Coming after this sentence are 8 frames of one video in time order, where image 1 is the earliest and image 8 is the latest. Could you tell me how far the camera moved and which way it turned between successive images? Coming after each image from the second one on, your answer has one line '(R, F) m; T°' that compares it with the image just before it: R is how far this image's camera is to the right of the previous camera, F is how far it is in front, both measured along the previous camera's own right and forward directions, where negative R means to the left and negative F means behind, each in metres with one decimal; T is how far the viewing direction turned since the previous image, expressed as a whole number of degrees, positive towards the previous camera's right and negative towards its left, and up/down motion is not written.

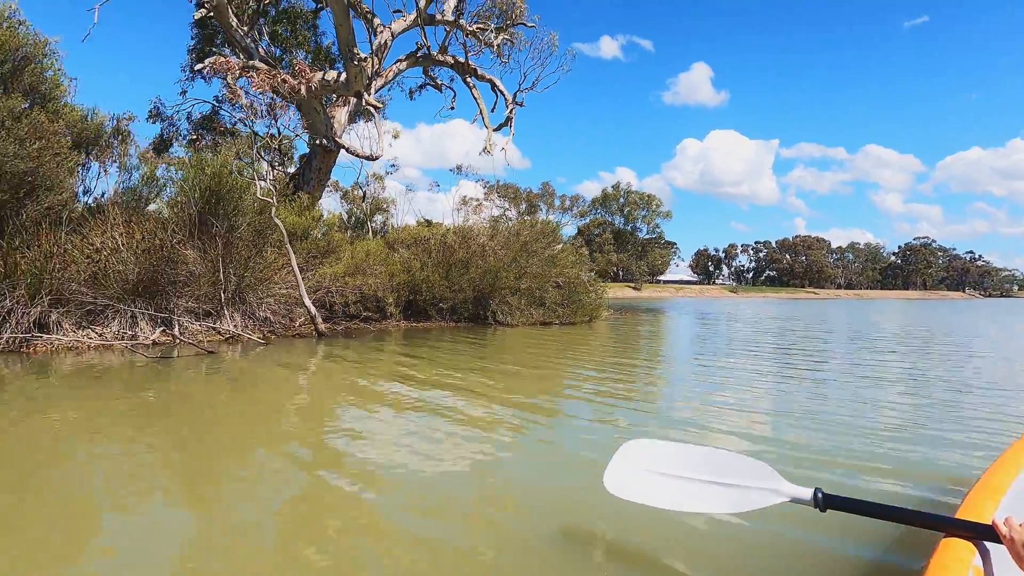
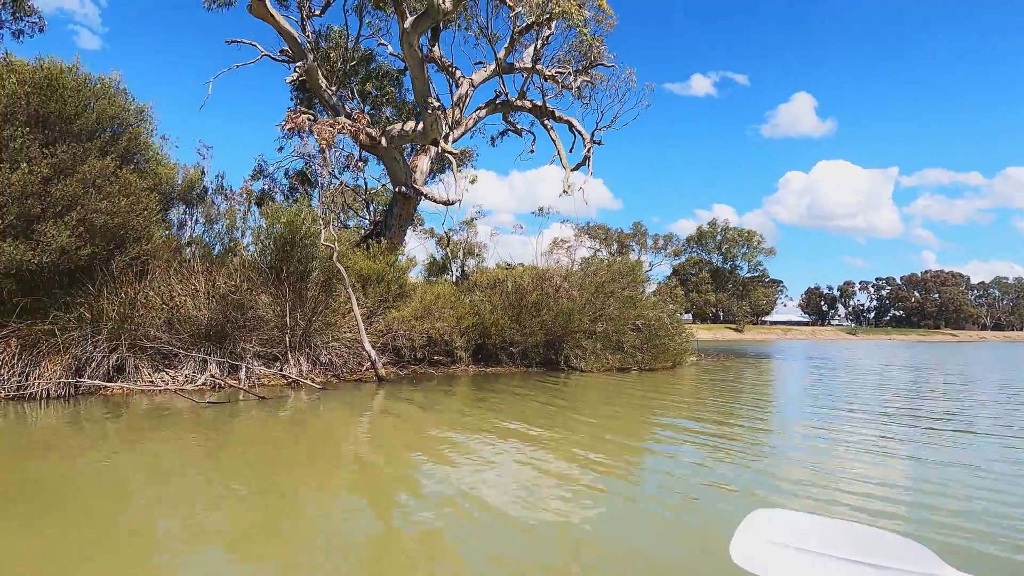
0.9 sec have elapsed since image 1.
(+0.5, +0.7) m; -10°
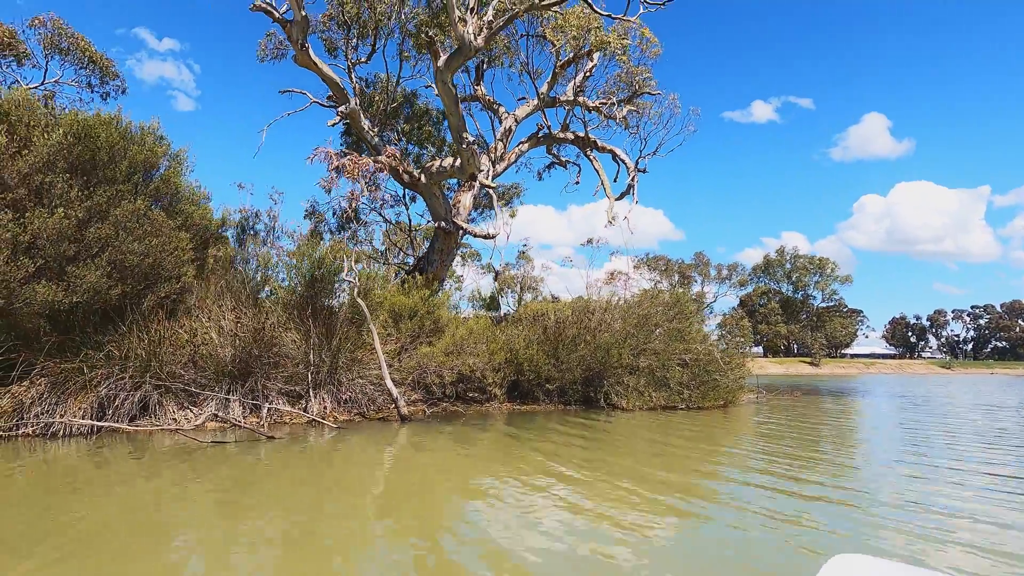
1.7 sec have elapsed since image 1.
(+0.6, +0.5) m; -6°
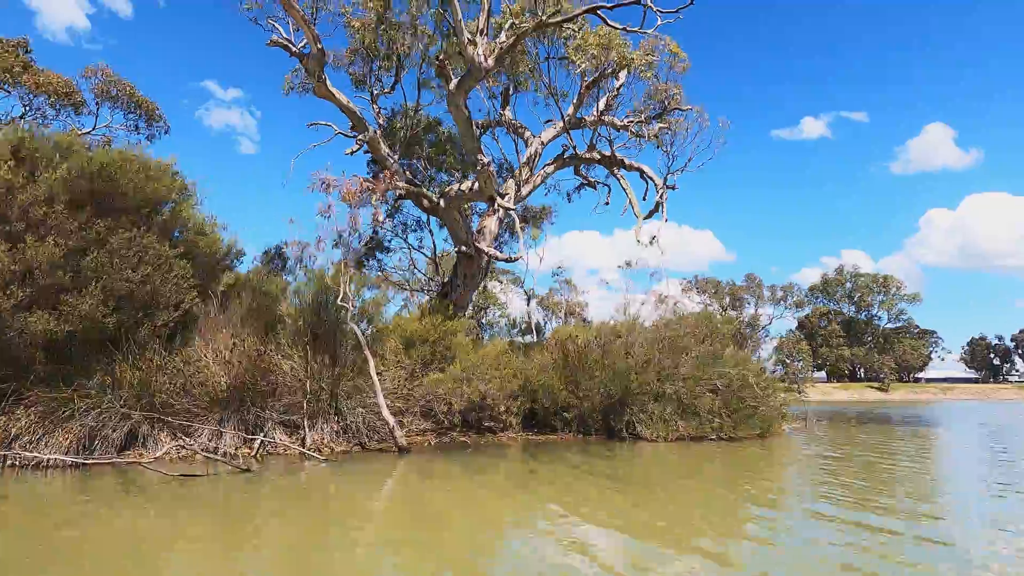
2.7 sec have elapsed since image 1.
(+0.8, +0.6) m; -5°
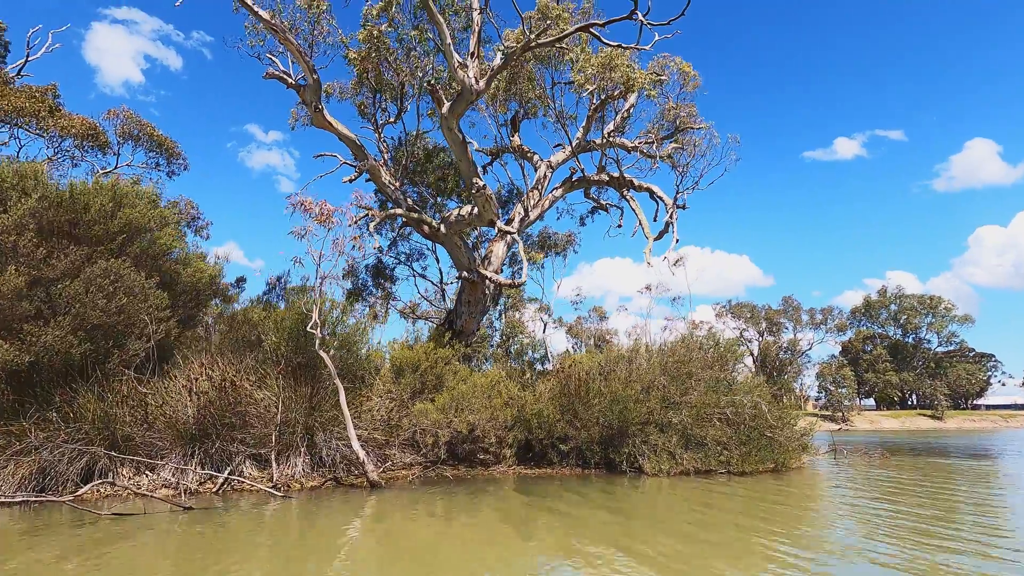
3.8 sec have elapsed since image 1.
(+0.9, +0.6) m; -3°
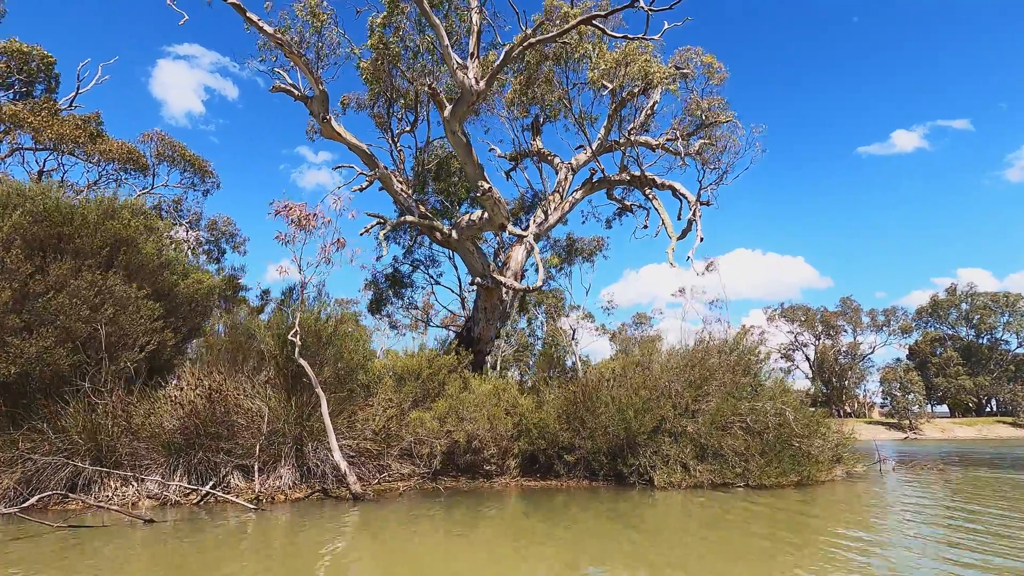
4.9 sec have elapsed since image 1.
(+1.0, +0.5) m; -5°
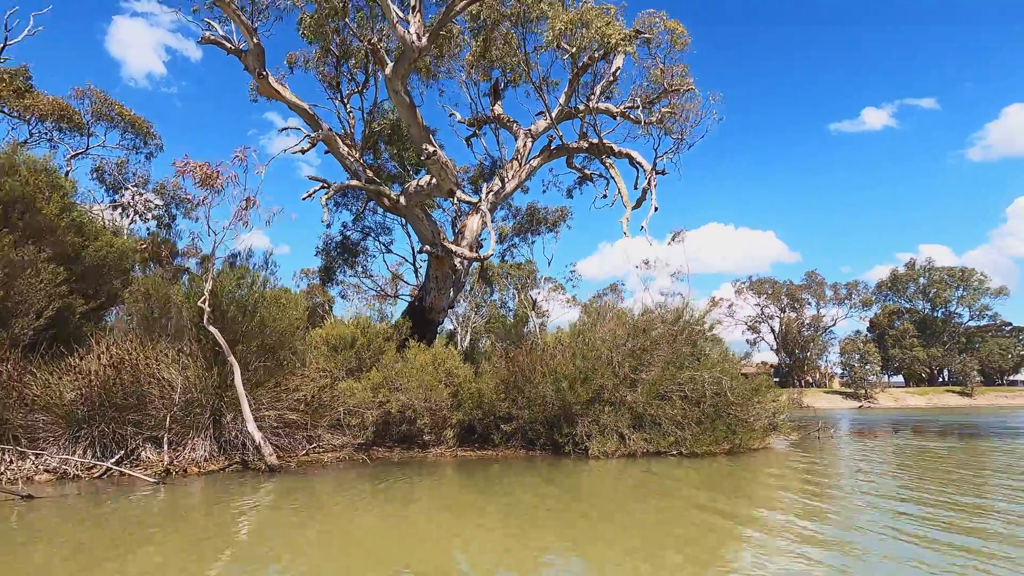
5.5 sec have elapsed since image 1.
(+0.8, +0.3) m; +3°
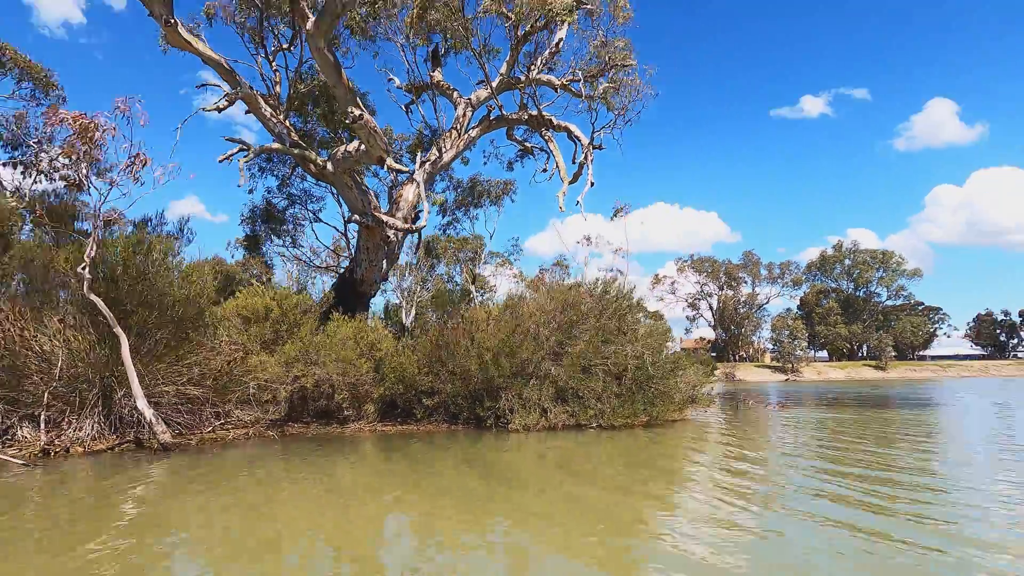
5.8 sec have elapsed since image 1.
(+0.5, +0.2) m; +5°
